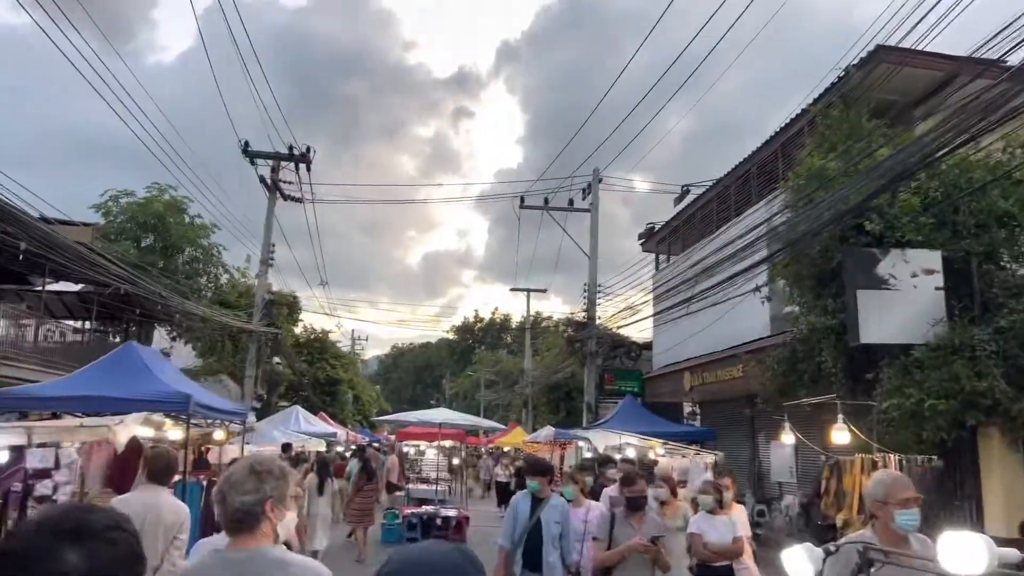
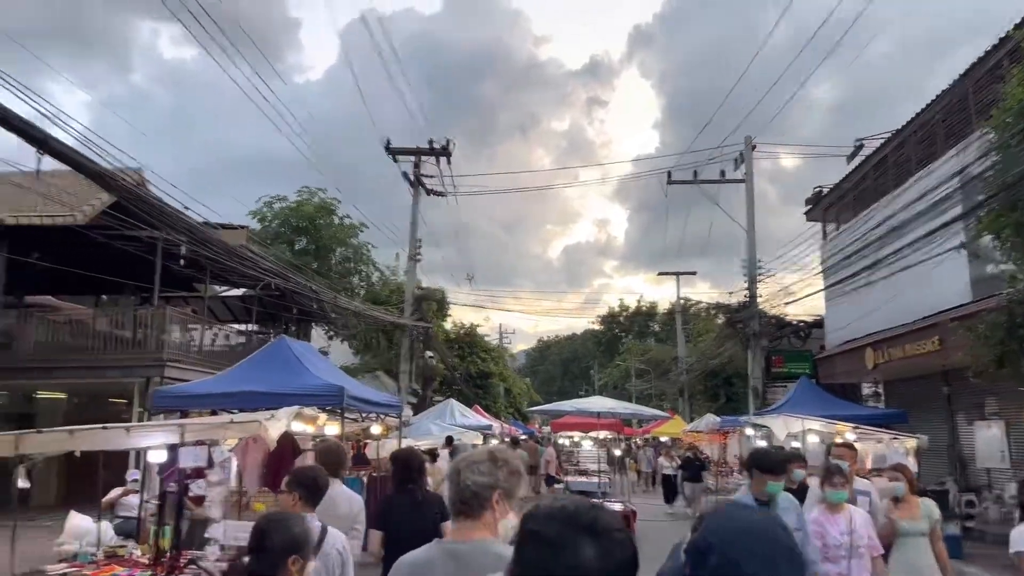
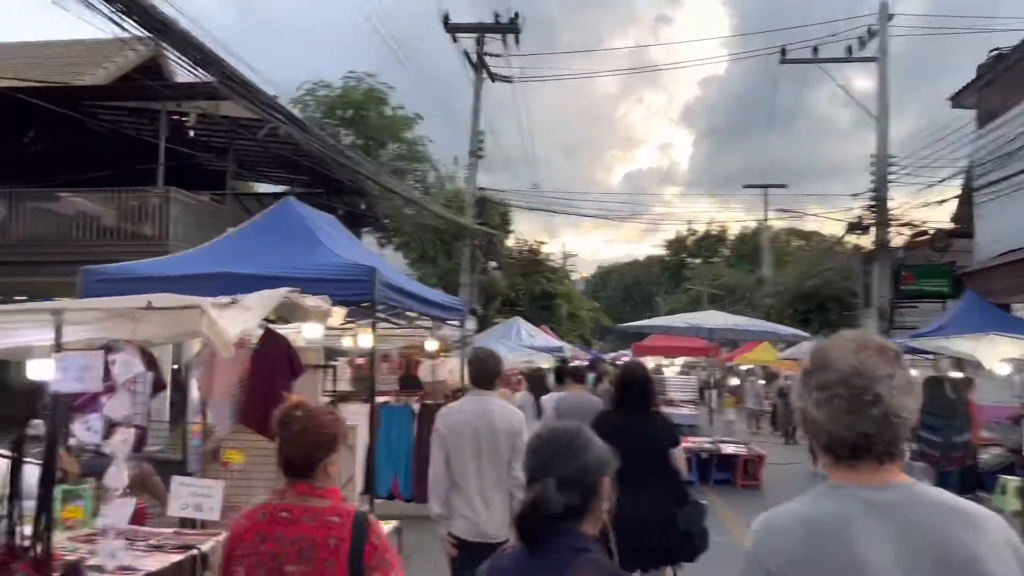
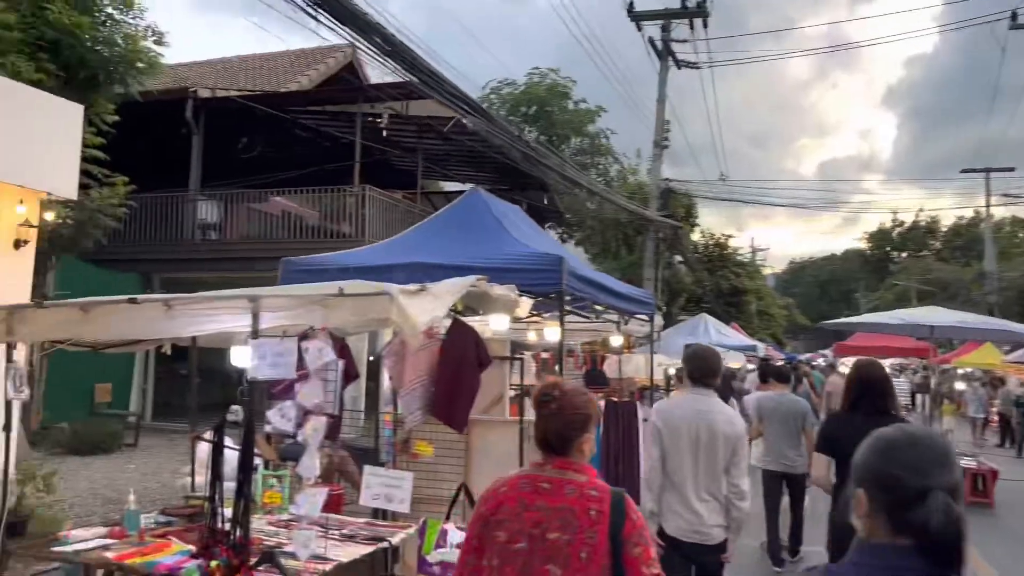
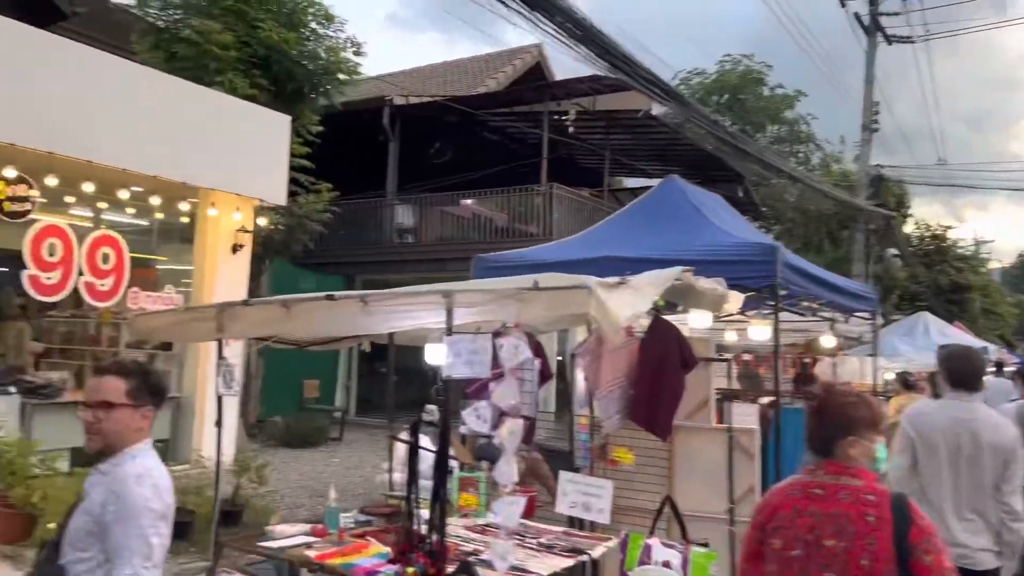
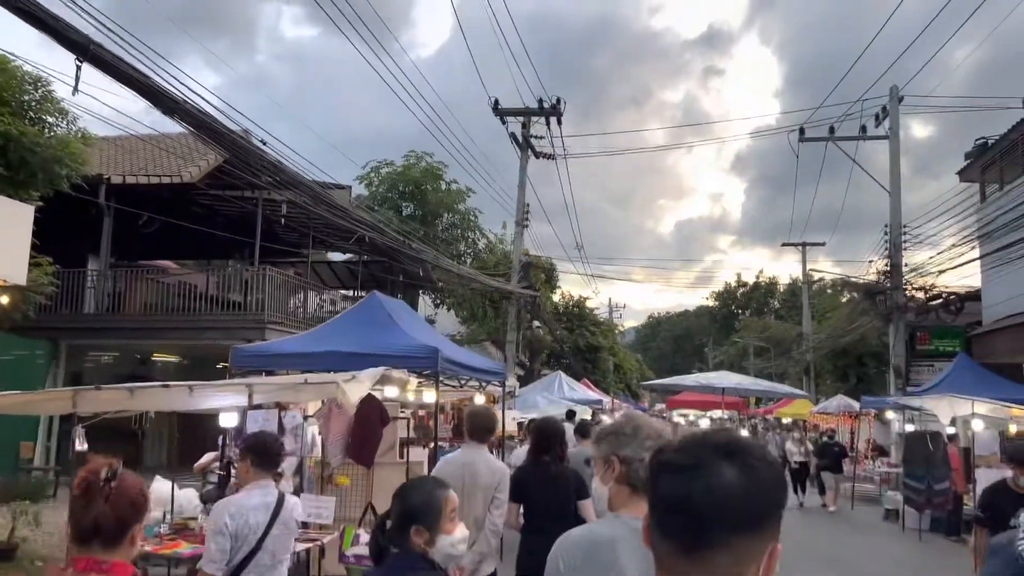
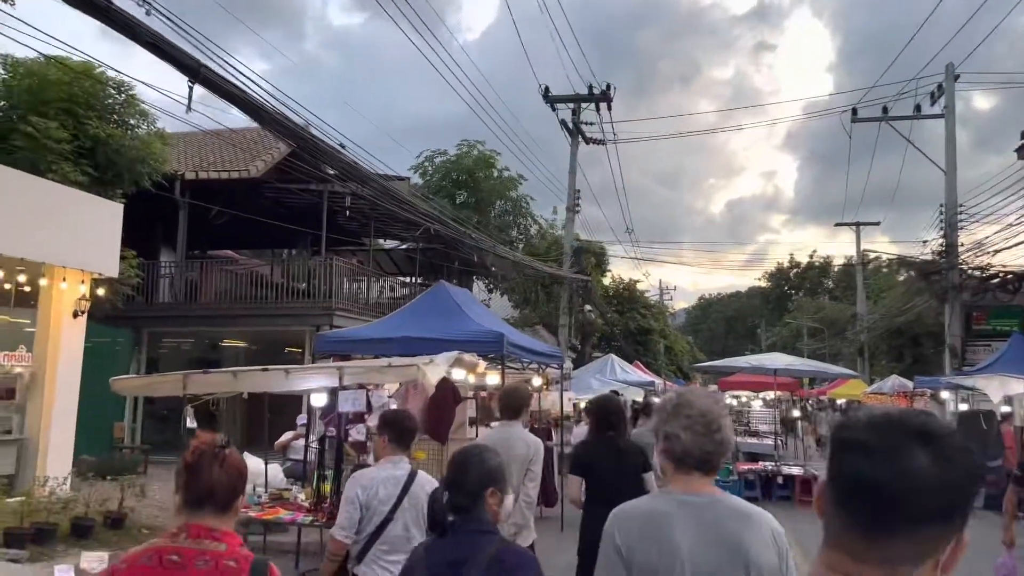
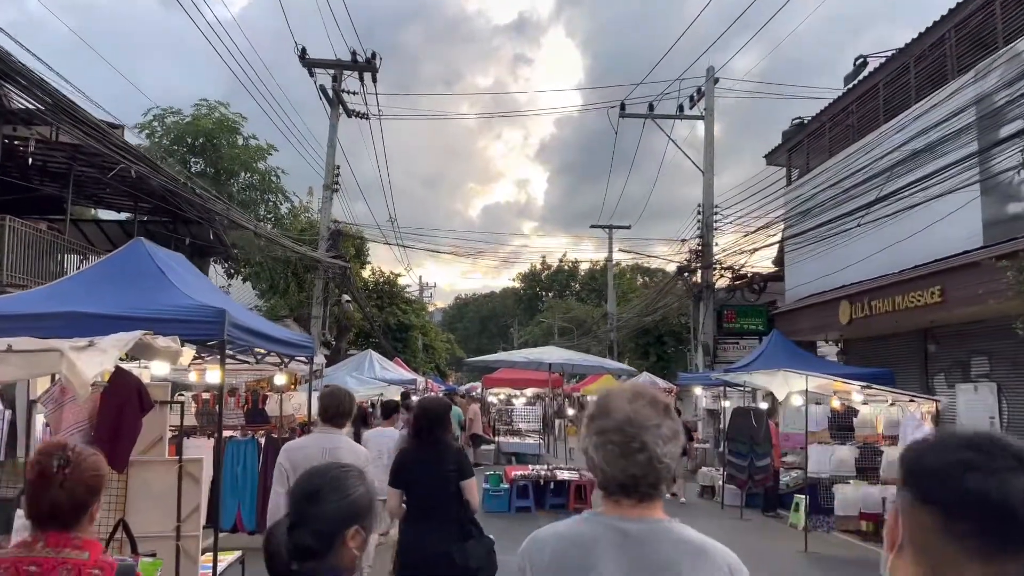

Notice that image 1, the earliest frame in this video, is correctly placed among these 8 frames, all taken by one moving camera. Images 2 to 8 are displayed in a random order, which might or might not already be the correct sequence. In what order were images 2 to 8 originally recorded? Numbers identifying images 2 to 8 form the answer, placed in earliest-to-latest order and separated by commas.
2, 7, 6, 8, 3, 4, 5
